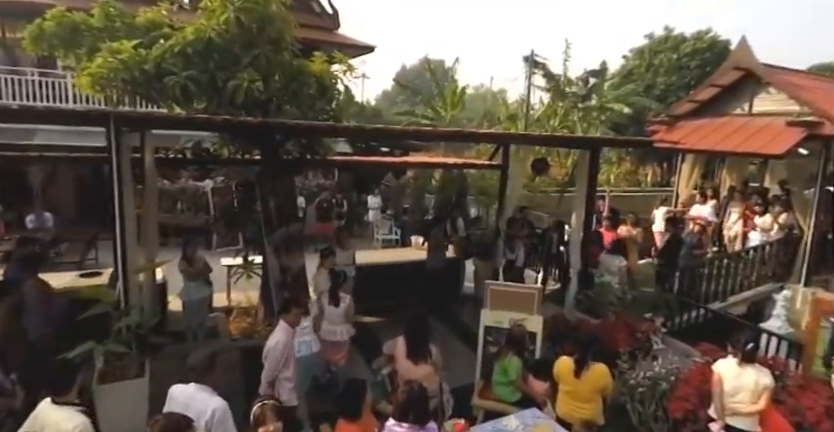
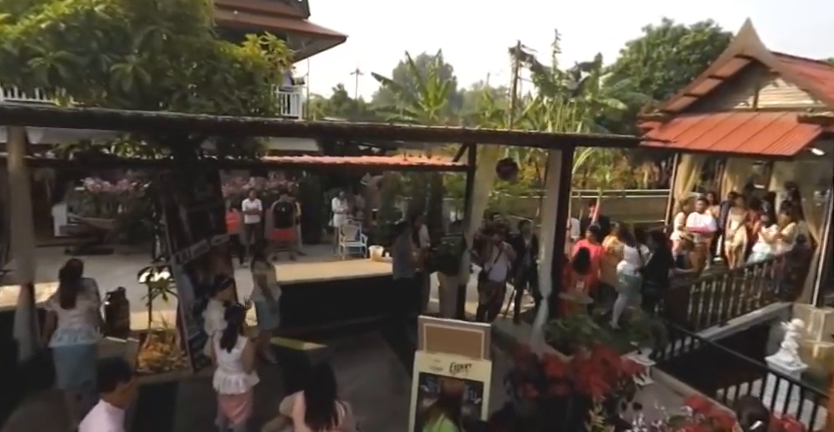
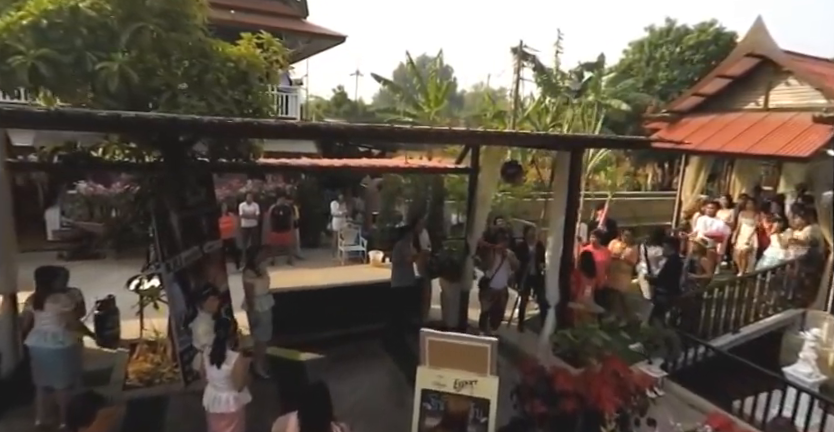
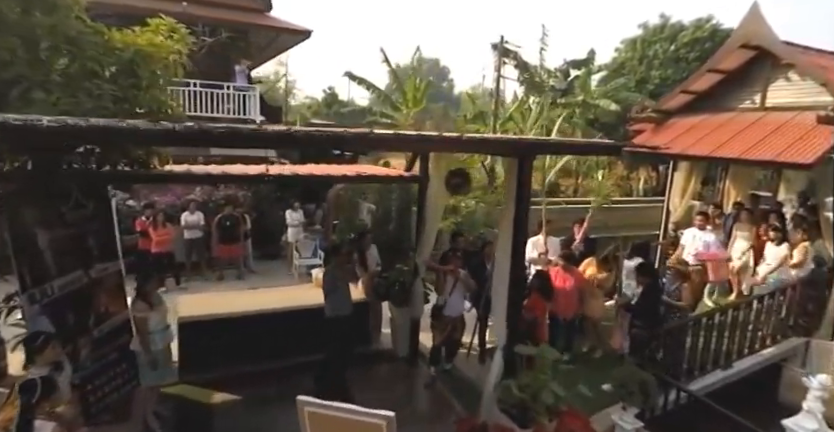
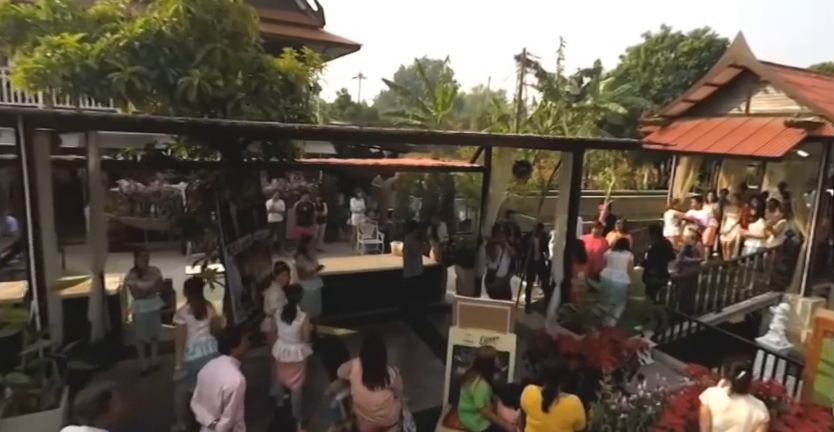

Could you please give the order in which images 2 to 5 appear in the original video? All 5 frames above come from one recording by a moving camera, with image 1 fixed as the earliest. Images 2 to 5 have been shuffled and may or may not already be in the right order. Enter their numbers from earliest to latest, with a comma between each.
5, 2, 3, 4
